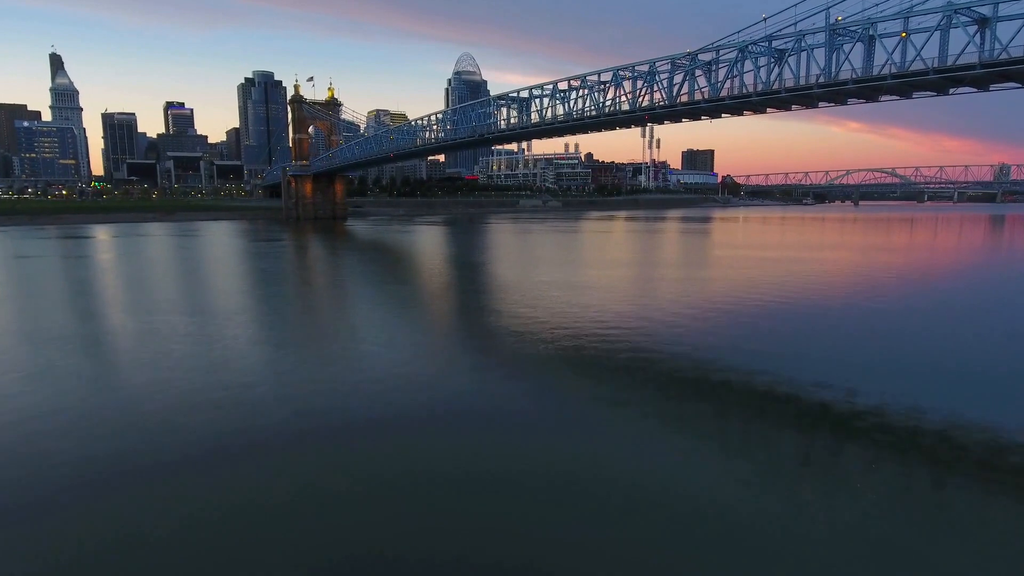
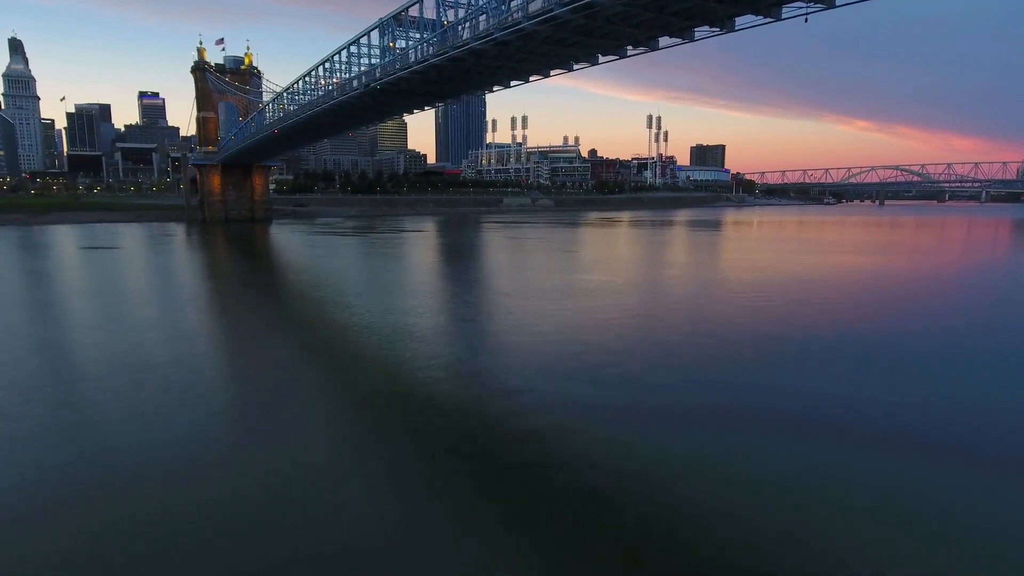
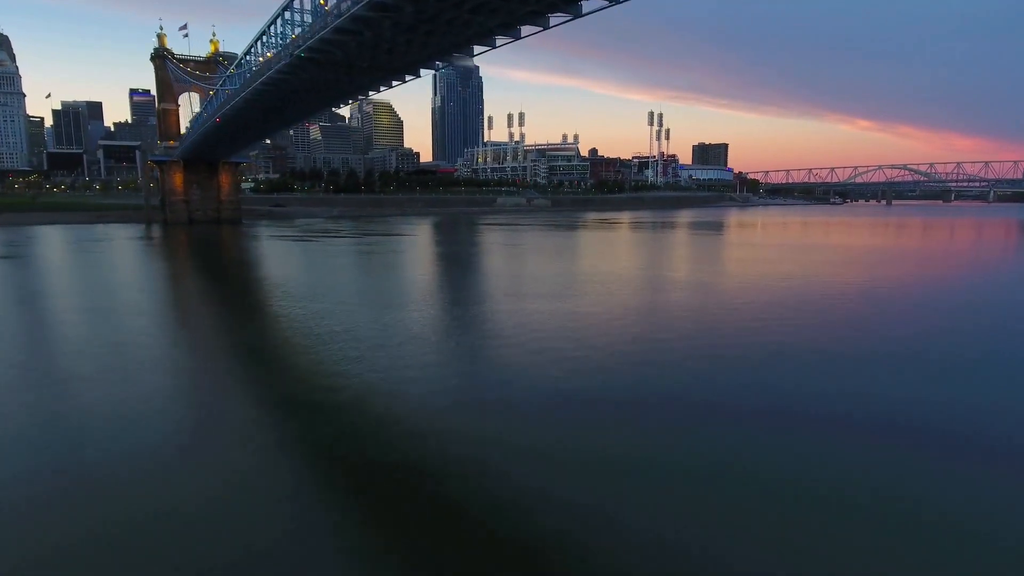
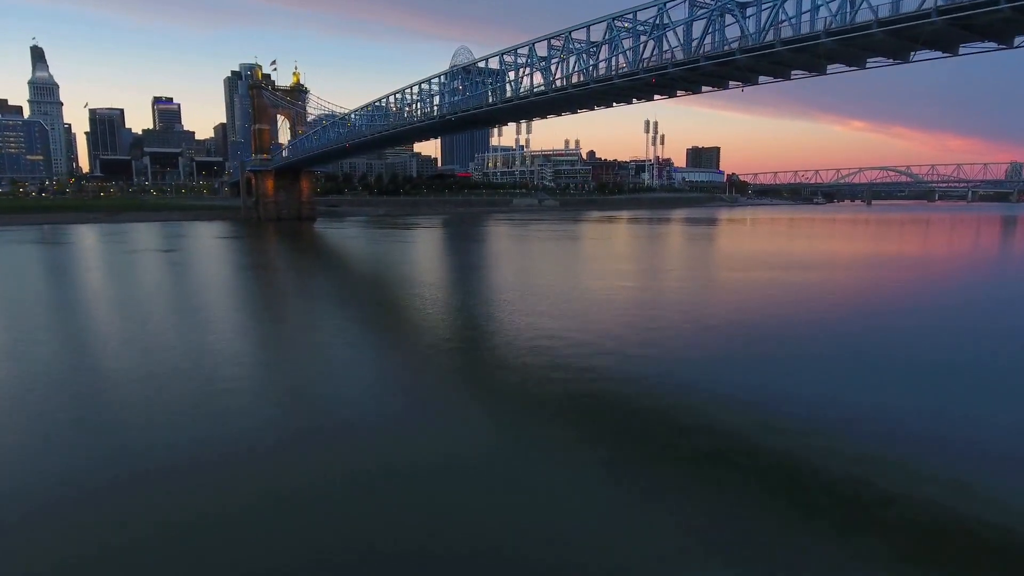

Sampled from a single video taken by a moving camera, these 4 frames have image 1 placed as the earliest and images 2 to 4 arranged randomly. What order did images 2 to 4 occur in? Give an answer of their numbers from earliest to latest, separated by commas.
4, 2, 3
